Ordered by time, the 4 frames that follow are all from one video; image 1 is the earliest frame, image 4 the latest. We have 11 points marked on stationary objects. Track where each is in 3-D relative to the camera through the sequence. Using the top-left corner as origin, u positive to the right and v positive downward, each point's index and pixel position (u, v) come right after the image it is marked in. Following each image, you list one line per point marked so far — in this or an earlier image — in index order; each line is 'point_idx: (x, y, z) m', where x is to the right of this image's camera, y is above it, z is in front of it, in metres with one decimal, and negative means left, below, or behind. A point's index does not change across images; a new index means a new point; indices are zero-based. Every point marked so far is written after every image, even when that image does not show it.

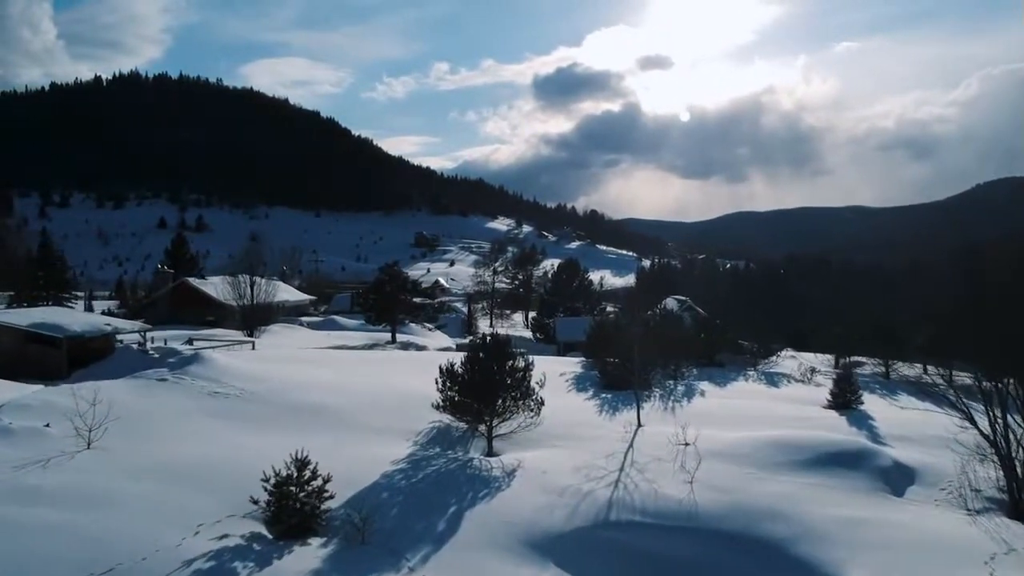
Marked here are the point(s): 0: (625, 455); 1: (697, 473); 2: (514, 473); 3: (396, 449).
0: (+2.5, -3.7, +19.6) m
1: (+3.8, -3.8, +18.4) m
2: (0.0, -3.7, +17.7) m
3: (-2.6, -3.6, +19.9) m
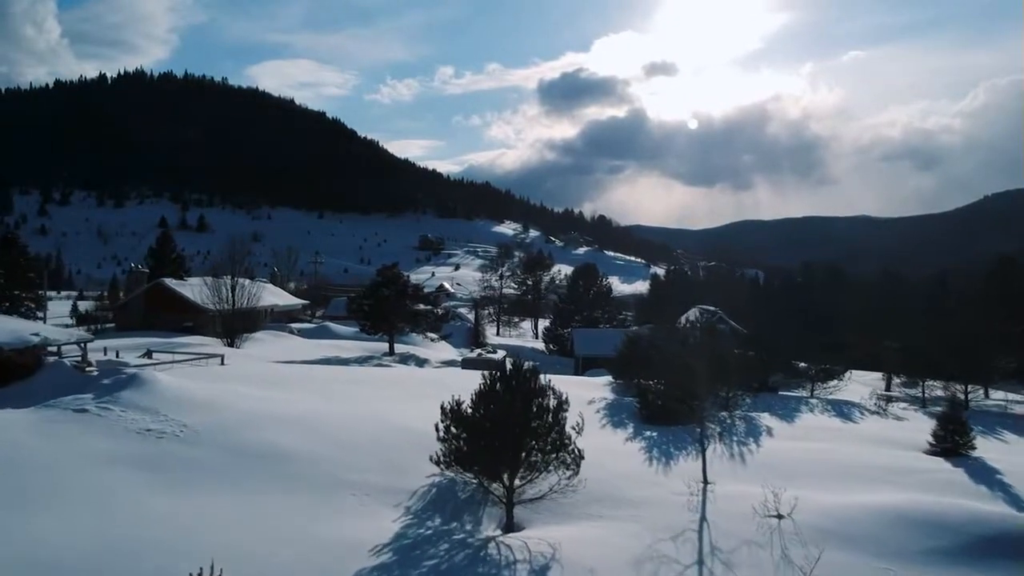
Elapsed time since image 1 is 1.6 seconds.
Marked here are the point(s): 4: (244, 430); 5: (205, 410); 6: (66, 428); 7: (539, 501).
0: (+2.9, -3.9, +14.0) m
1: (+4.3, -4.0, +12.8) m
2: (+0.5, -3.8, +12.1) m
3: (-2.1, -3.7, +14.3) m
4: (-5.5, -3.0, +18.3) m
5: (-6.7, -2.7, +19.5) m
6: (-8.6, -2.7, +17.3) m
7: (+0.5, -3.7, +15.7) m
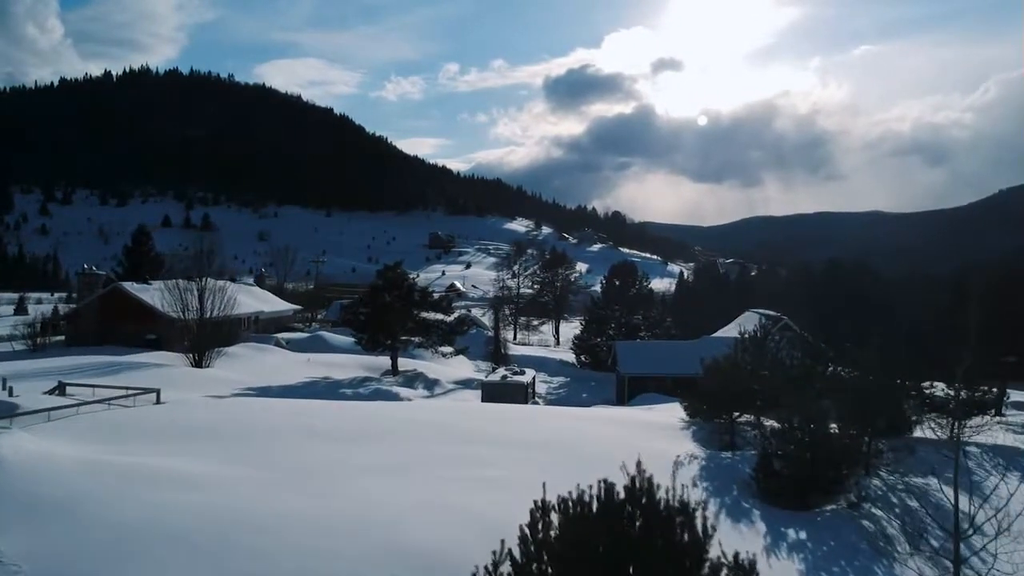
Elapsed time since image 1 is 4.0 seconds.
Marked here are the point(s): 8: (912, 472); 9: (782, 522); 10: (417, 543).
0: (+3.8, -4.1, +5.7) m
1: (+5.1, -4.2, +4.5) m
2: (+1.3, -4.1, +3.8) m
3: (-1.2, -4.0, +6.1) m
4: (-4.6, -3.2, +10.1) m
5: (-5.7, -3.0, +11.3) m
6: (-7.7, -2.9, +9.2) m
7: (+1.4, -3.9, +7.4) m
8: (+8.2, -3.8, +18.7) m
9: (+4.3, -3.8, +14.8) m
10: (-1.3, -3.3, +12.1) m
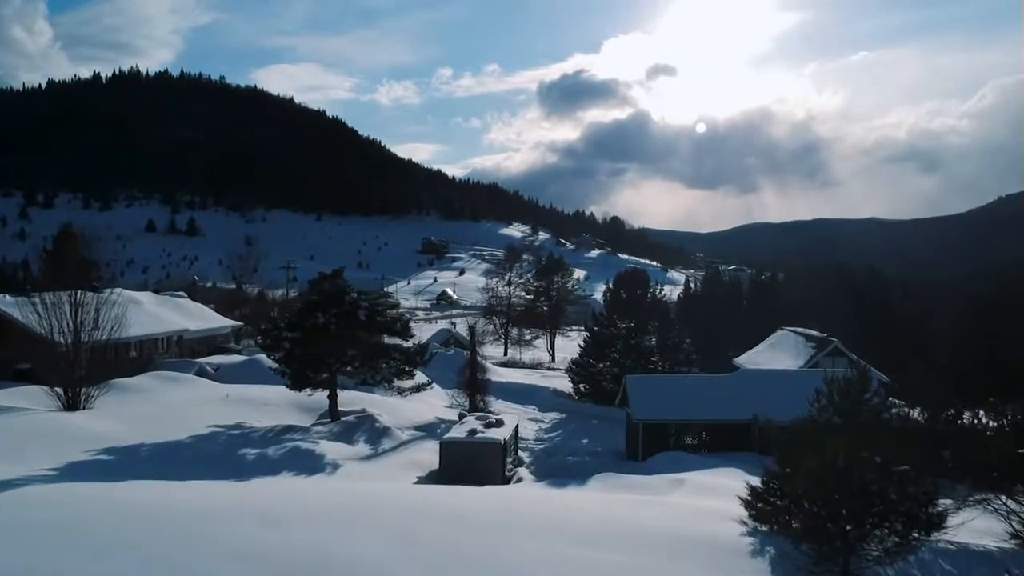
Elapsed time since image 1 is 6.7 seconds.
0: (+3.2, -4.4, -3.3) m
1: (+4.5, -4.5, -4.6) m
2: (+0.7, -4.3, -5.2) m
3: (-1.9, -4.3, -3.0) m
4: (-5.2, -3.5, +1.1) m
5: (-6.4, -3.3, +2.3) m
6: (-8.4, -3.2, +0.1) m
7: (+0.7, -4.3, -1.6) m
8: (+7.6, -4.2, +9.7) m
9: (+3.6, -4.1, +5.7) m
10: (-2.0, -3.7, +3.1) m
